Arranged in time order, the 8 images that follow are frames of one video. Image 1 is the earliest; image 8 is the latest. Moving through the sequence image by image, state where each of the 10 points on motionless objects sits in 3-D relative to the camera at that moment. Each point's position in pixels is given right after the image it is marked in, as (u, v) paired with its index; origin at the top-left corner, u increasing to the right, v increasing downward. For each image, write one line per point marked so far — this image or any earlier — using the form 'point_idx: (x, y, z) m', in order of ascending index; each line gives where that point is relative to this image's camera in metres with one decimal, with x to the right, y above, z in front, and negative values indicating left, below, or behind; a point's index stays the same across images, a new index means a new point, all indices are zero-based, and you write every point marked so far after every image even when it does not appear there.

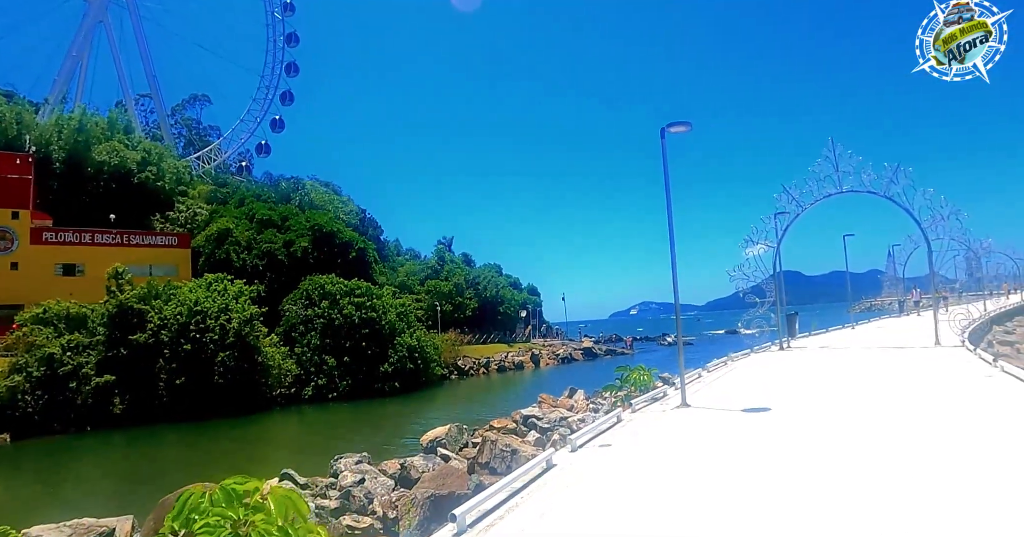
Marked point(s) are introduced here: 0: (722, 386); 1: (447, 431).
0: (+4.2, -2.4, +12.8) m
1: (-1.7, -4.2, +16.9) m
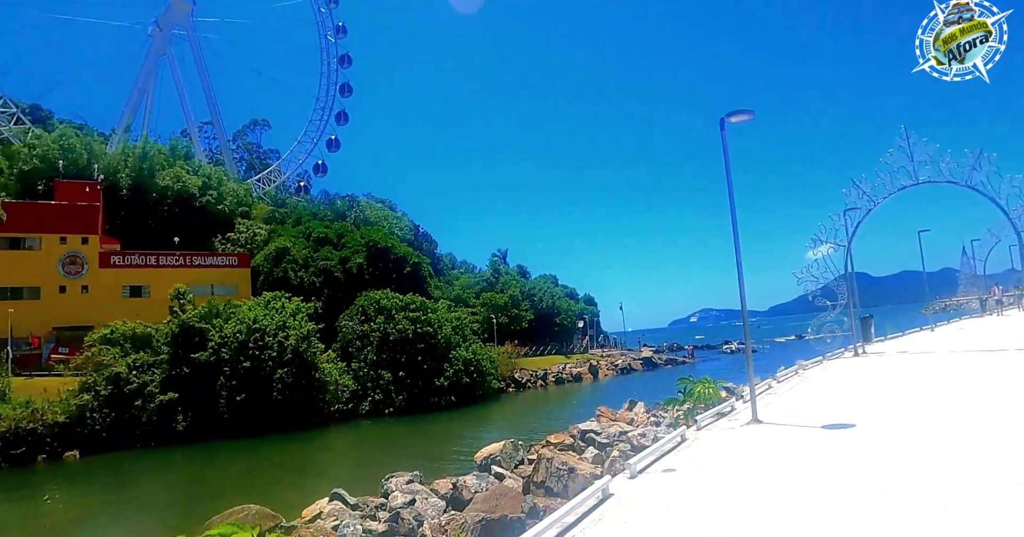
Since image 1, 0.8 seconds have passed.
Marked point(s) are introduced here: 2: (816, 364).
0: (+5.2, -2.4, +11.8) m
1: (-0.3, -4.4, +16.3) m
2: (+8.0, -2.5, +17.2) m
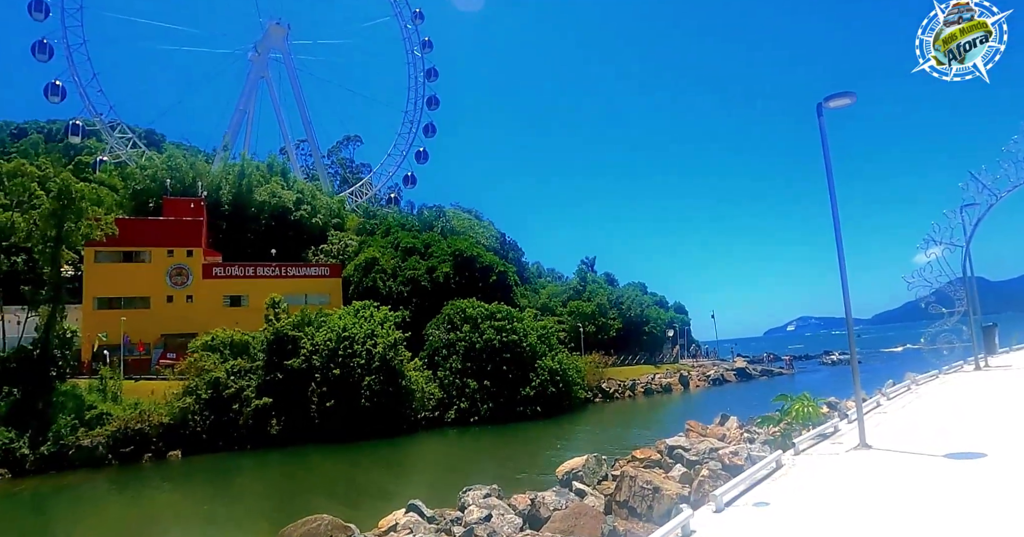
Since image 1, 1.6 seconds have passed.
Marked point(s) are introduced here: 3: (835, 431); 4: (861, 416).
0: (+6.5, -2.4, +10.5) m
1: (+1.7, -4.6, +15.6) m
2: (+10.0, -2.6, +15.5) m
3: (+4.8, -2.5, +9.9) m
4: (+4.7, -2.0, +8.9) m
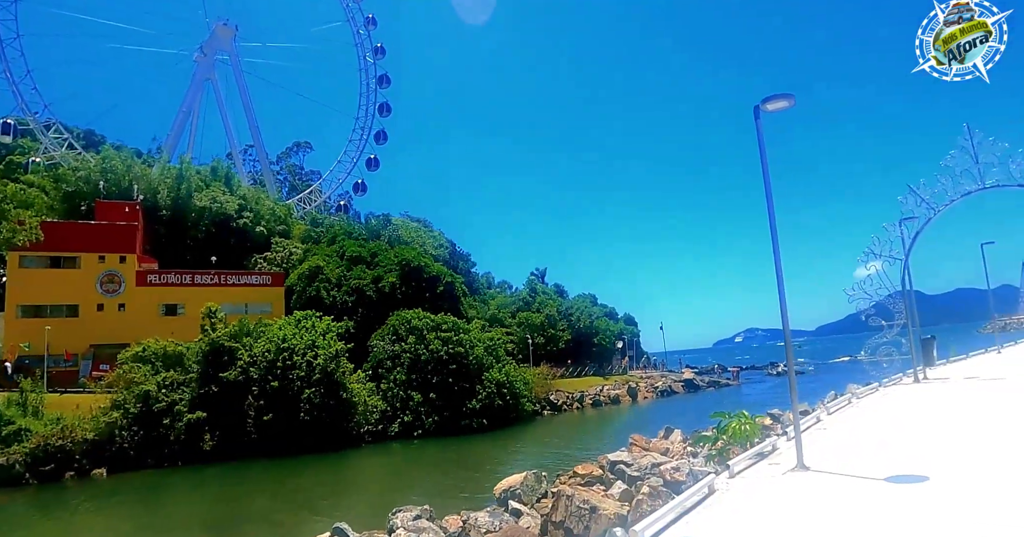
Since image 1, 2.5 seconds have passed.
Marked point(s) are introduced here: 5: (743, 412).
0: (+5.4, -2.6, +10.2) m
1: (+0.2, -4.8, +15.0) m
2: (+8.6, -2.9, +15.5) m
3: (+3.8, -2.7, +9.5) m
4: (+3.7, -2.2, +8.5) m
5: (+3.9, -2.5, +11.1) m
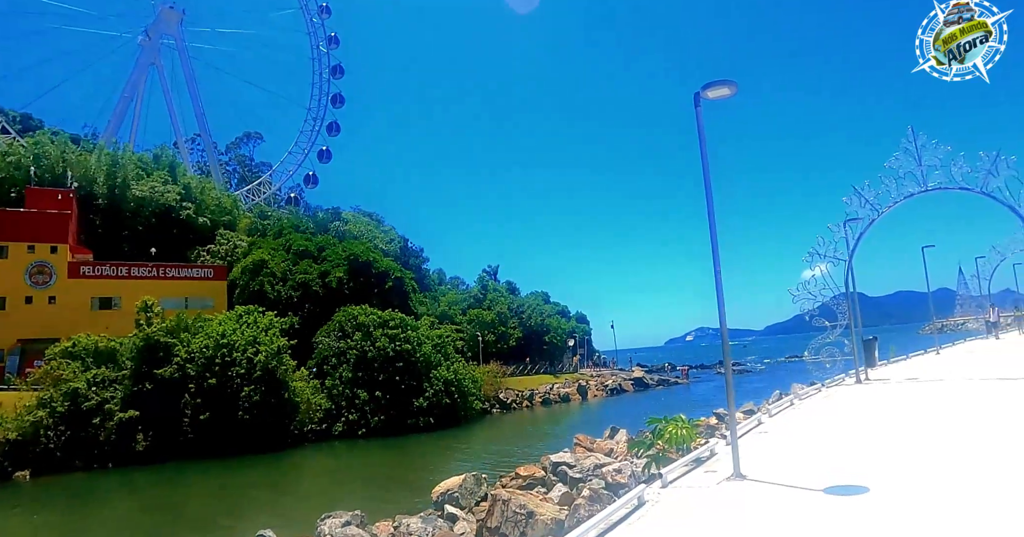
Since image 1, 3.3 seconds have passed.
0: (+4.4, -2.6, +10.0) m
1: (-1.1, -4.7, +14.4) m
2: (+7.2, -2.9, +15.5) m
3: (+2.8, -2.6, +9.2) m
4: (+2.8, -2.1, +8.2) m
5: (+2.8, -2.5, +10.8) m
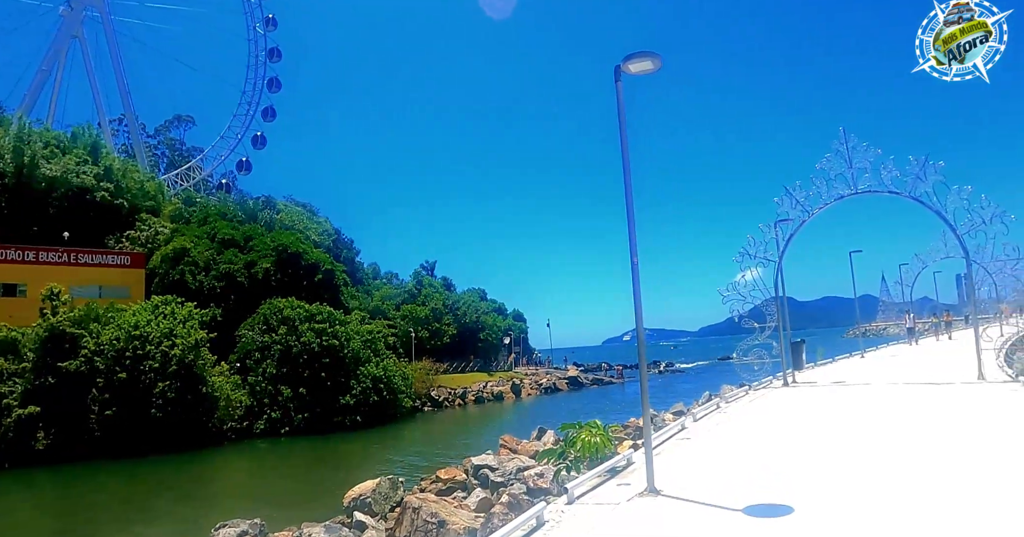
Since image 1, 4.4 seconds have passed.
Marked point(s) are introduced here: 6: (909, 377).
0: (+3.1, -2.5, +9.6) m
1: (-2.8, -4.5, +13.5) m
2: (+5.4, -2.9, +15.3) m
3: (+1.6, -2.6, +8.6) m
4: (+1.7, -2.0, +7.6) m
5: (+1.5, -2.4, +10.2) m
6: (+9.0, -2.4, +14.7) m
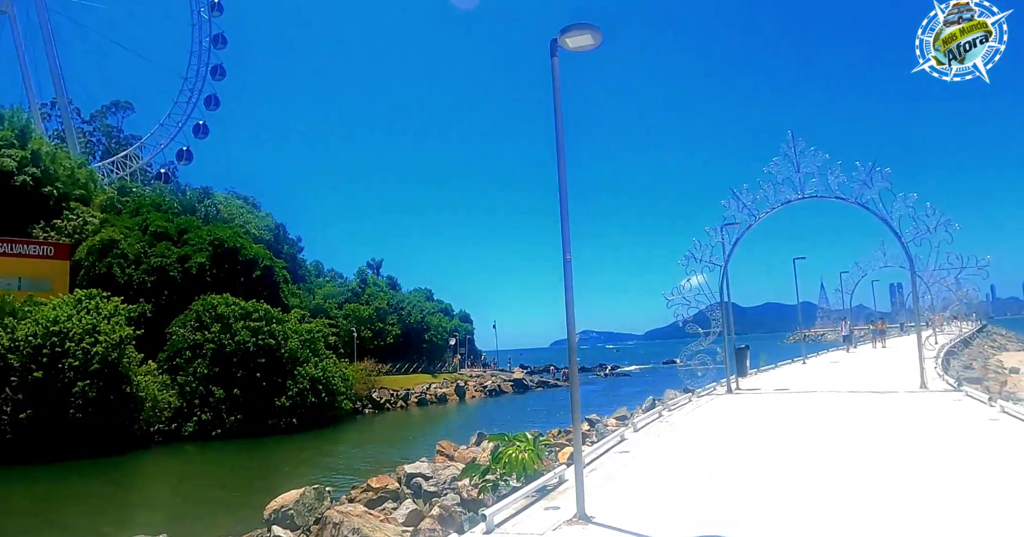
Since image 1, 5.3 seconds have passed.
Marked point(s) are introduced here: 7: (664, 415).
0: (+2.1, -2.6, +9.1) m
1: (-4.1, -4.4, +12.6) m
2: (+4.0, -3.0, +15.0) m
3: (+0.7, -2.5, +8.1) m
4: (+0.9, -2.0, +7.1) m
5: (+0.4, -2.4, +9.7) m
6: (+7.6, -2.6, +14.7) m
7: (+3.2, -2.9, +13.3) m
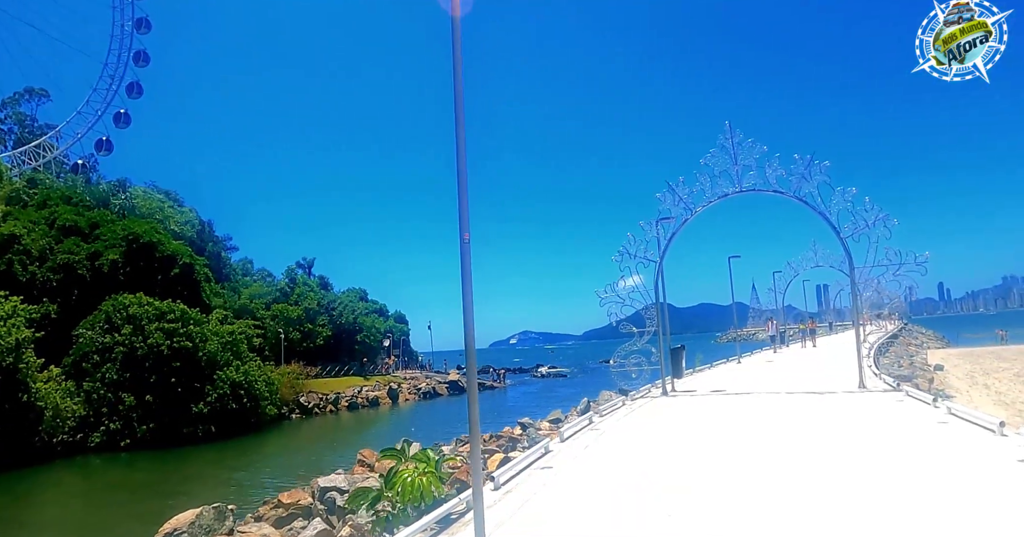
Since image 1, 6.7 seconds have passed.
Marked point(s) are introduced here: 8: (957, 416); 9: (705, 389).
0: (+1.1, -2.5, +8.4) m
1: (-5.5, -4.3, +11.3) m
2: (+2.4, -2.9, +14.4) m
3: (-0.3, -2.5, +7.2) m
4: (0.0, -1.9, +6.3) m
5: (-0.7, -2.3, +8.8) m
6: (+6.0, -2.5, +14.4) m
7: (+1.7, -2.8, +12.7) m
8: (+6.1, -2.0, +9.1) m
9: (+5.2, -3.2, +17.6) m
